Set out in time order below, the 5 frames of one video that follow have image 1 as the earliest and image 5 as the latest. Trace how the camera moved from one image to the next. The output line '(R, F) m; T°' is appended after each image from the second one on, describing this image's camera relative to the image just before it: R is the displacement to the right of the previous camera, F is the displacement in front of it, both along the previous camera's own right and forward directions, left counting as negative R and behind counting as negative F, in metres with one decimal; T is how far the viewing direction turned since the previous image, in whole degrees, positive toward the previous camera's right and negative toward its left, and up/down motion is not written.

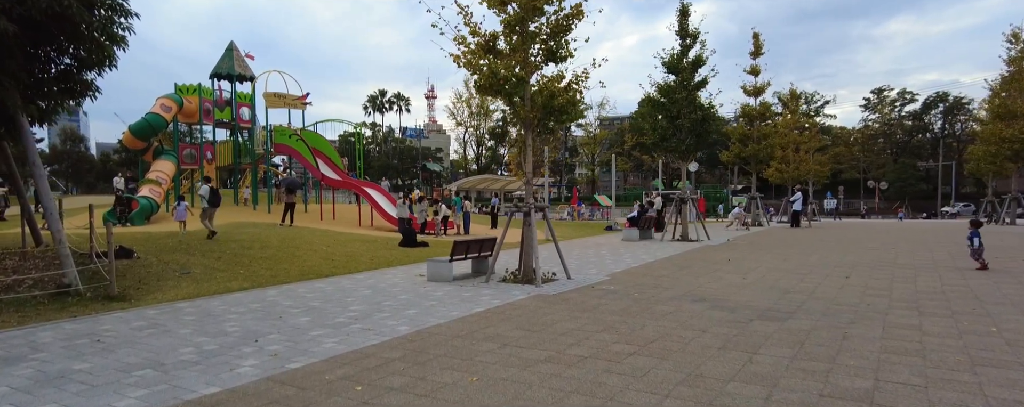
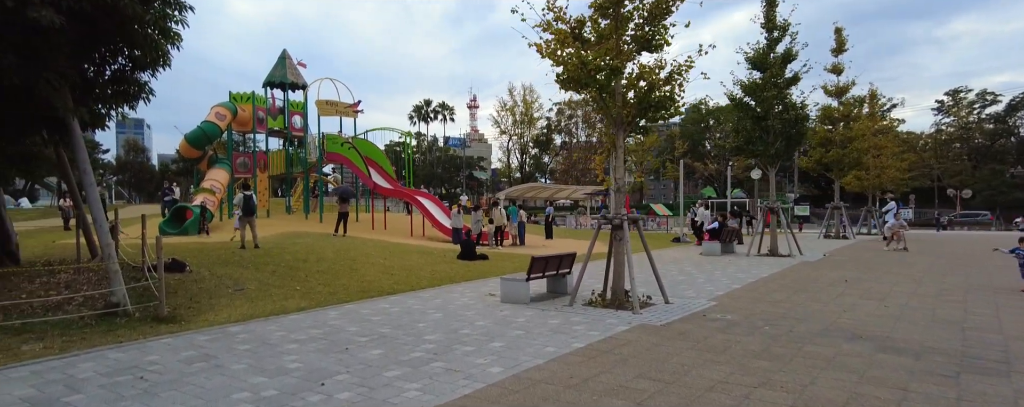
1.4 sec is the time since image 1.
(-0.6, +1.0) m; -4°
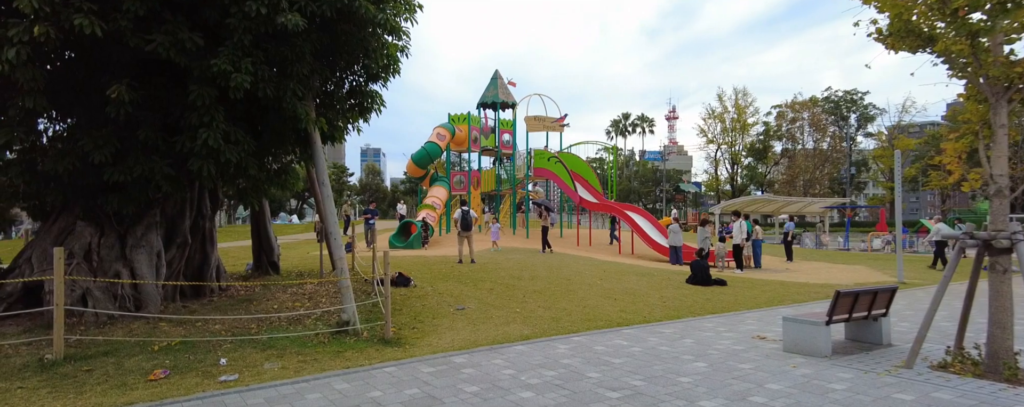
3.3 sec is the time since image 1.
(-0.9, +1.4) m; -20°
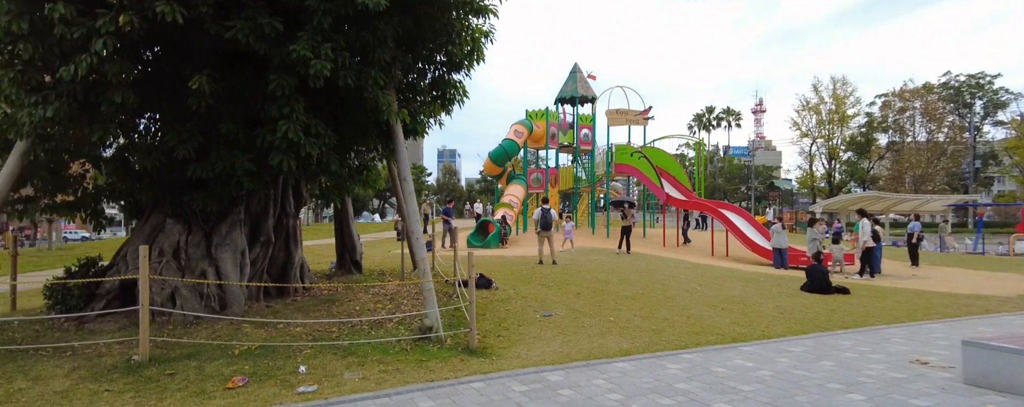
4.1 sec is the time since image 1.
(-0.3, +0.8) m; -8°
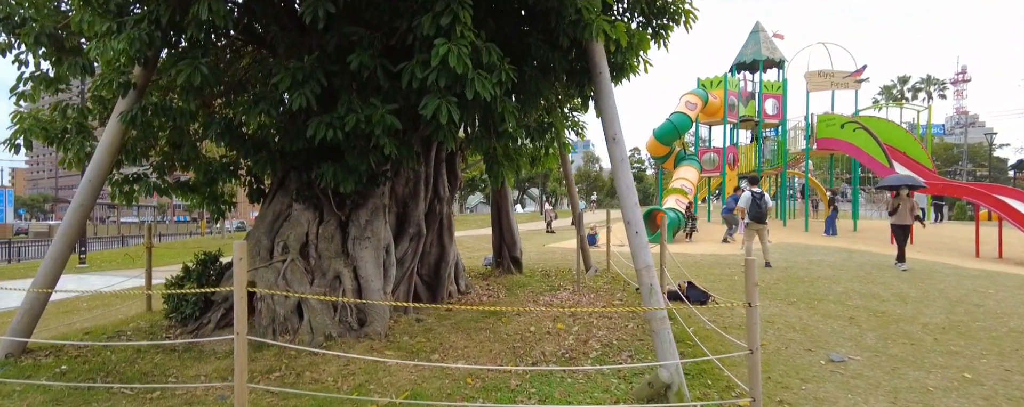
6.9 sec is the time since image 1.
(-1.3, +2.8) m; -14°
